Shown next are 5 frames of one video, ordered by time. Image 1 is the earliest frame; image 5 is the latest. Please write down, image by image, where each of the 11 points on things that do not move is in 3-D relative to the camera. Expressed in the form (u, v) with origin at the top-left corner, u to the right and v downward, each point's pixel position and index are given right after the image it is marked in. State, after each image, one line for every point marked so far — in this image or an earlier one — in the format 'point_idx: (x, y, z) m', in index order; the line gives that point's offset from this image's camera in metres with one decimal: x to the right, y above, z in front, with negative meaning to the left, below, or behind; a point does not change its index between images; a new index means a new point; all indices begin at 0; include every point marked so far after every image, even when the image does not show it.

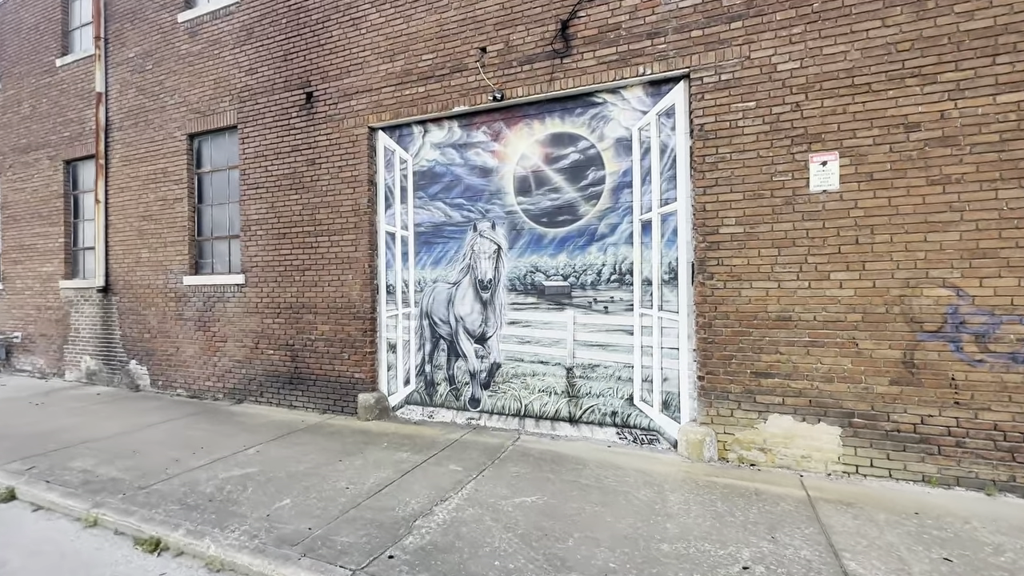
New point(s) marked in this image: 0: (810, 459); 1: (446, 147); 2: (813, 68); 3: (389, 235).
0: (+3.0, -1.7, +4.5) m
1: (-0.9, +2.0, +6.2) m
2: (+3.0, +2.2, +4.5) m
3: (-1.8, +0.8, +6.6) m
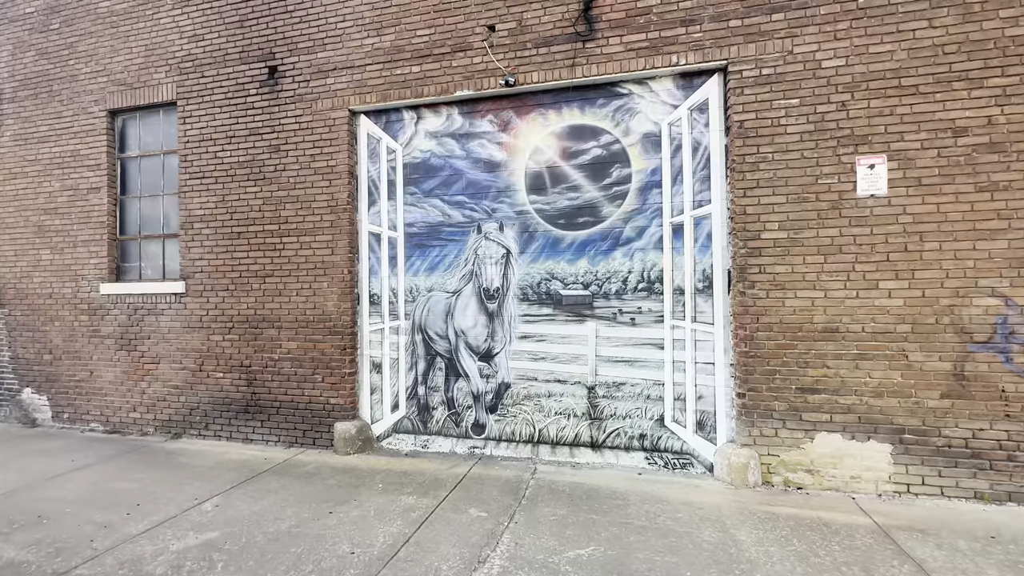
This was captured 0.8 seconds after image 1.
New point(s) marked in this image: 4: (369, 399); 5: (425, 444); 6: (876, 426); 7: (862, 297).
0: (+3.3, -1.8, +4.2) m
1: (-0.8, +1.8, +5.5) m
2: (+3.3, +2.1, +4.2) m
3: (-1.8, +0.7, +5.7) m
4: (-1.8, -1.4, +5.6) m
5: (-1.1, -1.9, +5.5) m
6: (+3.4, -1.3, +4.2) m
7: (+3.3, -0.1, +4.2) m
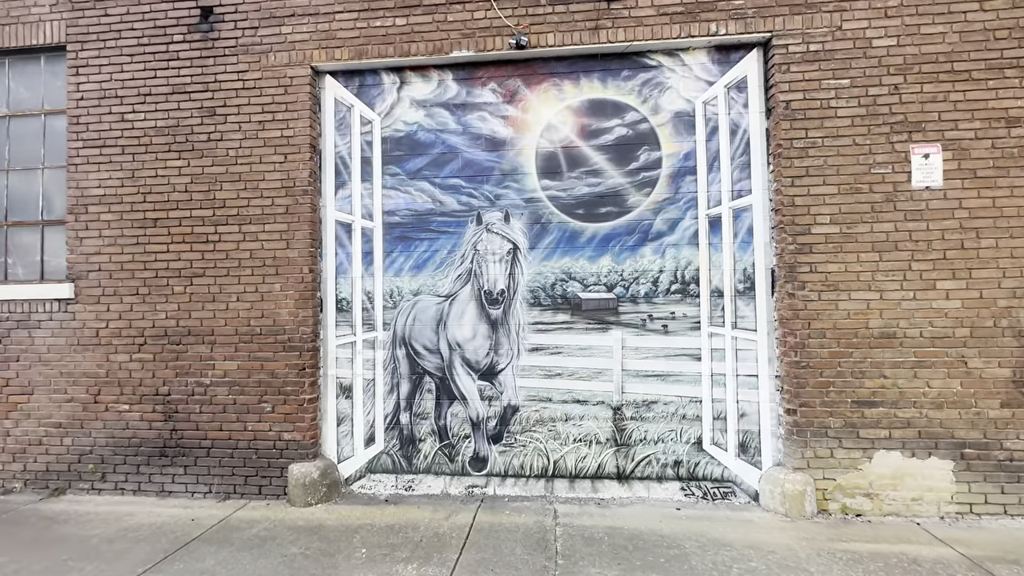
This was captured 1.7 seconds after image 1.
0: (+3.5, -1.8, +3.8) m
1: (-0.8, +1.8, +4.5) m
2: (+3.5, +2.1, +3.9) m
3: (-1.7, +0.6, +4.6) m
4: (-1.8, -1.4, +4.5) m
5: (-1.0, -2.0, +4.4) m
6: (+3.6, -1.3, +3.8) m
7: (+3.5, -0.1, +3.9) m
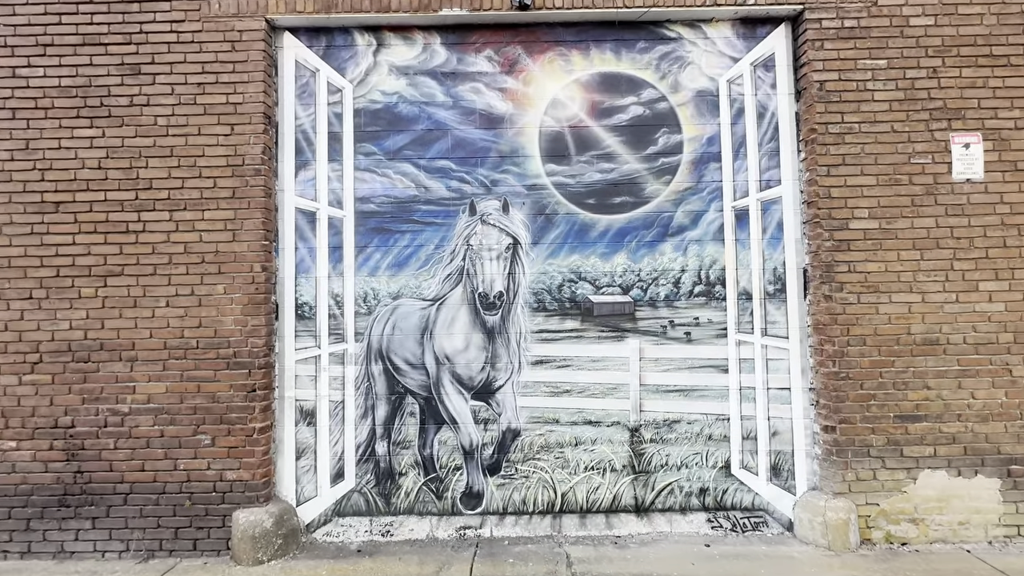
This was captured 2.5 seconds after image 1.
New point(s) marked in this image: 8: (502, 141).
0: (+3.5, -1.8, +3.4) m
1: (-0.8, +1.8, +3.8) m
2: (+3.5, +2.1, +3.6) m
3: (-1.8, +0.6, +3.7) m
4: (-1.8, -1.5, +3.6) m
5: (-1.0, -2.0, +3.7) m
6: (+3.7, -1.3, +3.5) m
7: (+3.6, -0.1, +3.5) m
8: (-0.1, +1.2, +3.7) m
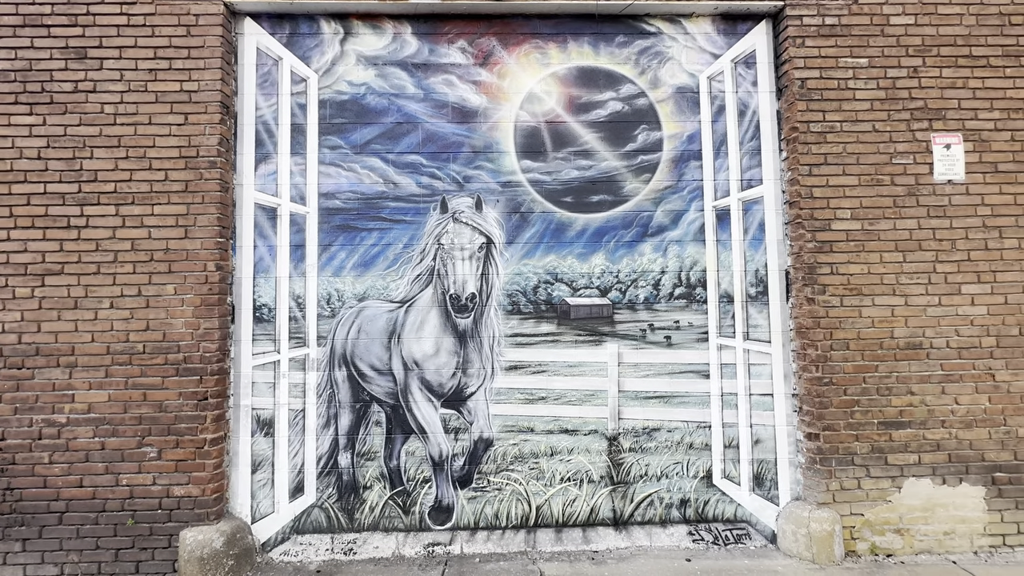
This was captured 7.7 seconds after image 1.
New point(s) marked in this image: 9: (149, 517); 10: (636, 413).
0: (+3.3, -1.9, +3.3) m
1: (-1.0, +1.8, +3.6) m
2: (+3.3, +2.1, +3.5) m
3: (-2.0, +0.6, +3.5) m
4: (-2.0, -1.5, +3.4) m
5: (-1.2, -2.0, +3.4) m
6: (+3.5, -1.3, +3.4) m
7: (+3.3, -0.1, +3.4) m
8: (-0.3, +1.2, +3.6) m
9: (-2.6, -1.6, +3.1) m
10: (+1.0, -1.0, +3.5) m
